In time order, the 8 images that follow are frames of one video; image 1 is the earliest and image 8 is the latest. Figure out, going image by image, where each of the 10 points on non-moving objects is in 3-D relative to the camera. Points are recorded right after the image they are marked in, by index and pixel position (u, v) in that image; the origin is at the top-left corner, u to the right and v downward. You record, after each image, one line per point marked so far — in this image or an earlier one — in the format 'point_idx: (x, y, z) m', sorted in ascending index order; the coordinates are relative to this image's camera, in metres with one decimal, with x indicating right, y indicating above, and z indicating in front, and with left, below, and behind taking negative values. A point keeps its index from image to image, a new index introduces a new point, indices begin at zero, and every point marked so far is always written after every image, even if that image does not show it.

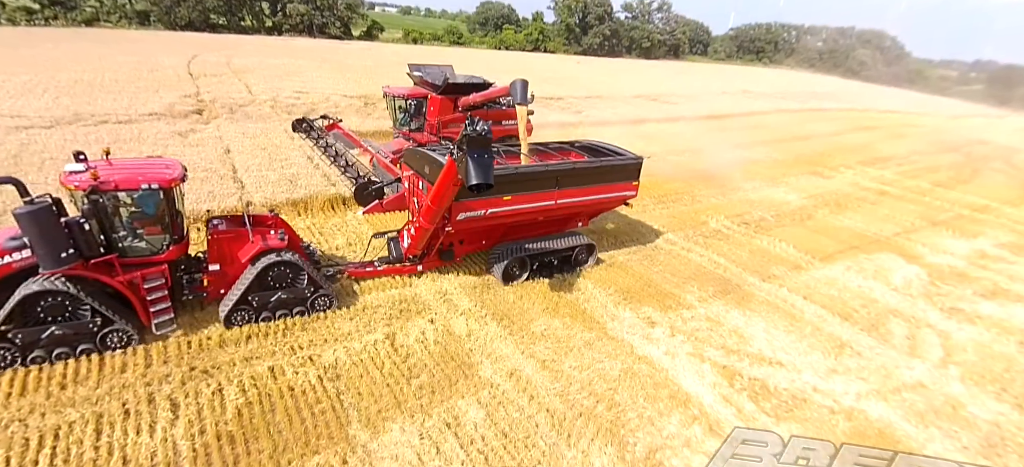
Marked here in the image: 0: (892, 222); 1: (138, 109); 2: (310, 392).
0: (+9.7, +0.3, +10.3) m
1: (-10.7, +3.6, +11.7) m
2: (-2.1, -1.7, +4.4) m
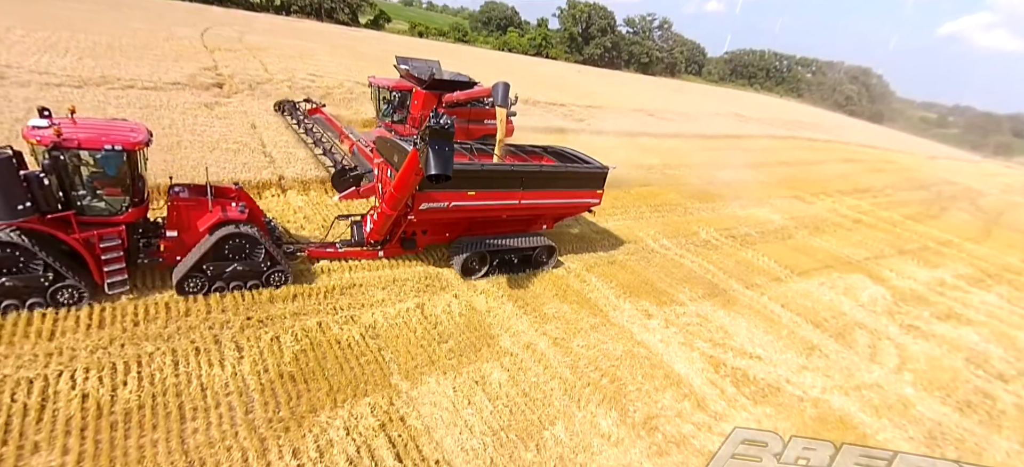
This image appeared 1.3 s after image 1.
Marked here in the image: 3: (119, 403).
0: (+9.8, -0.4, +11.3) m
1: (-10.3, +4.6, +11.9) m
2: (-1.9, -1.3, +4.9) m
3: (-3.6, -1.6, +3.8) m
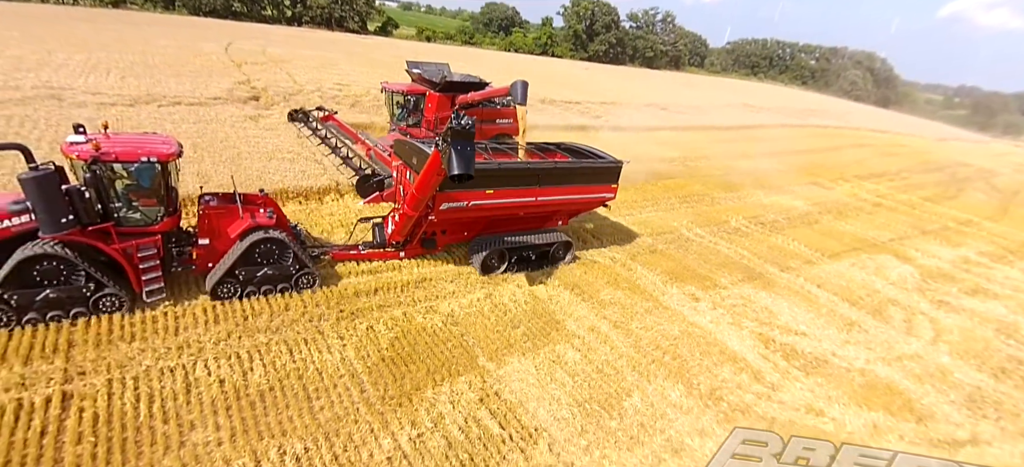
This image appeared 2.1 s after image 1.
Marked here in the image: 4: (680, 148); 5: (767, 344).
0: (+10.8, +0.1, +11.6) m
1: (-9.5, +4.3, +12.5) m
2: (-0.9, -1.3, +5.4) m
3: (-2.7, -1.6, +4.3) m
4: (+6.6, +3.4, +15.9) m
5: (+3.9, -1.7, +6.2) m
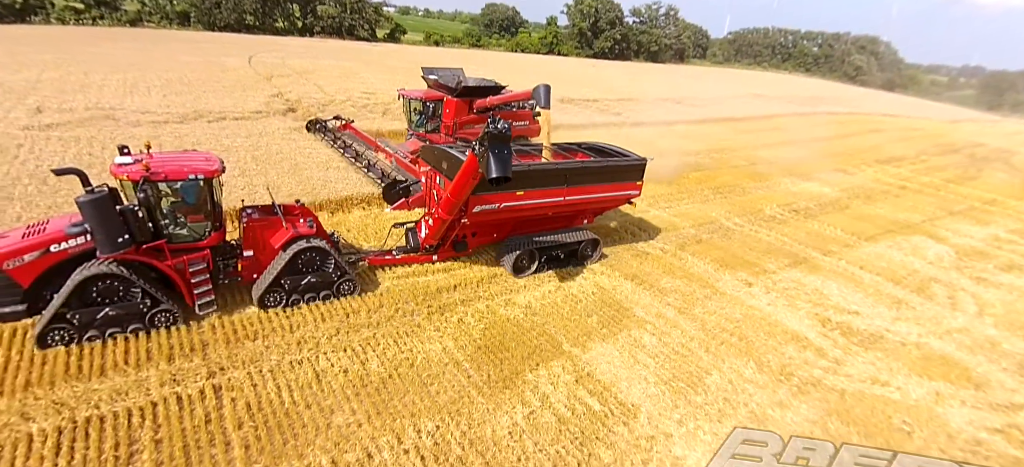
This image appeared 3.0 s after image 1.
0: (+11.8, +0.6, +11.9) m
1: (-8.5, +4.0, +12.9) m
2: (+0.2, -1.2, +5.8) m
3: (-1.6, -1.6, +4.7) m
4: (+7.6, +3.7, +16.2) m
5: (+5.1, -1.5, +6.6) m
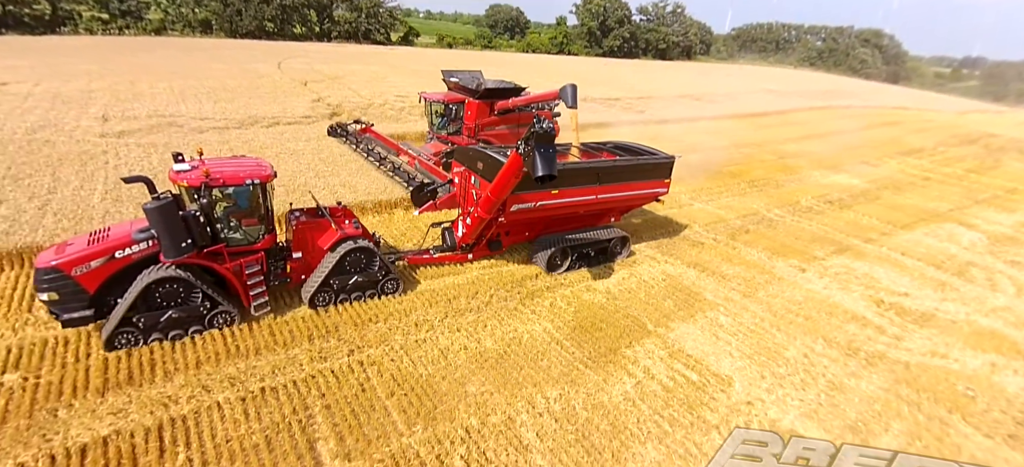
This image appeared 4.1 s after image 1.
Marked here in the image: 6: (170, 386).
0: (+13.1, +1.0, +12.3) m
1: (-7.3, +4.0, +13.5) m
2: (+1.5, -1.1, +6.3) m
3: (-0.3, -1.5, +5.2) m
4: (+8.8, +4.0, +16.6) m
5: (+6.4, -1.2, +7.0) m
6: (-3.6, -1.6, +4.3) m
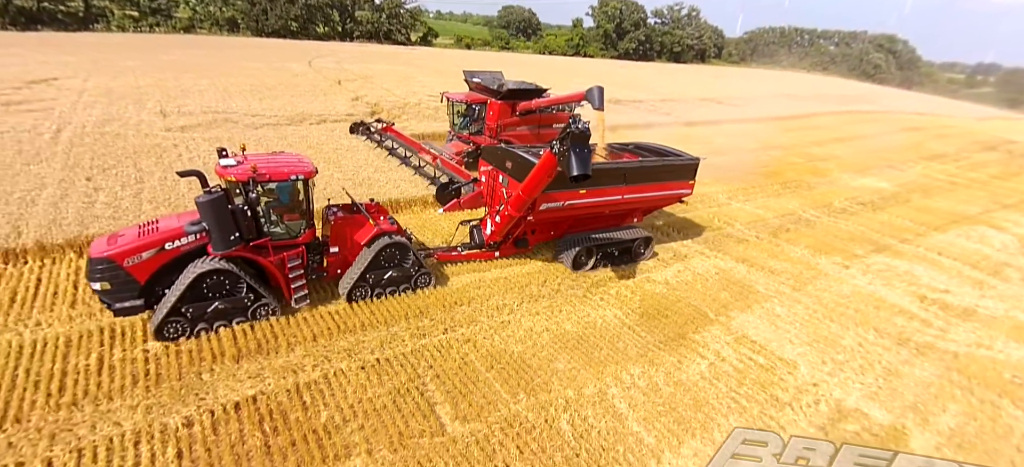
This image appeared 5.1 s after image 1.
0: (+14.3, +0.9, +12.6) m
1: (-6.1, +4.2, +13.9) m
2: (+2.6, -1.0, +6.7) m
3: (+0.8, -1.4, +5.6) m
4: (+10.1, +4.0, +17.0) m
5: (+7.5, -1.2, +7.4) m
6: (-2.6, -1.4, +4.8) m
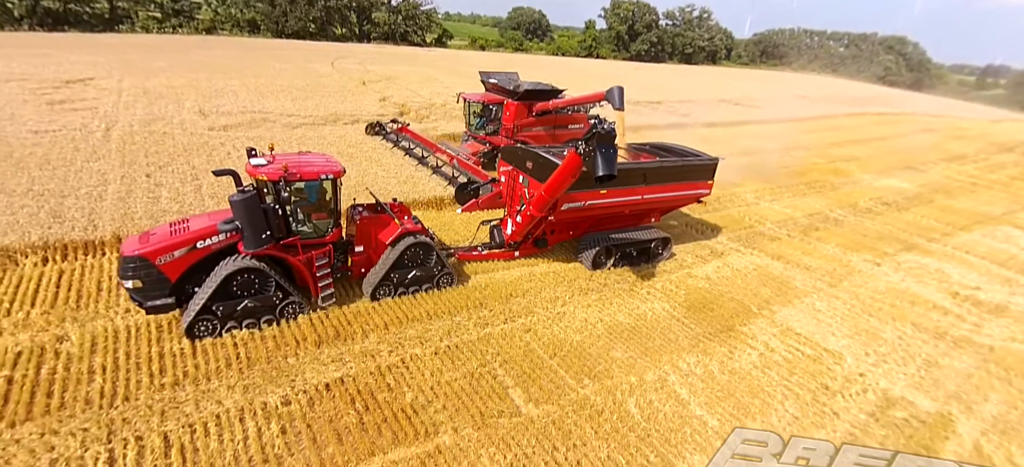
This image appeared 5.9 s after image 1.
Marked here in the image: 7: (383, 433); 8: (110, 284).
0: (+15.2, +0.9, +12.7) m
1: (-5.1, +4.3, +14.3) m
2: (+3.4, -1.0, +6.9) m
3: (+1.6, -1.3, +5.9) m
4: (+11.0, +4.0, +17.1) m
5: (+8.3, -1.2, +7.6) m
6: (-1.8, -1.4, +5.1) m
7: (-1.2, -1.9, +3.9) m
8: (-5.5, -0.7, +5.6) m
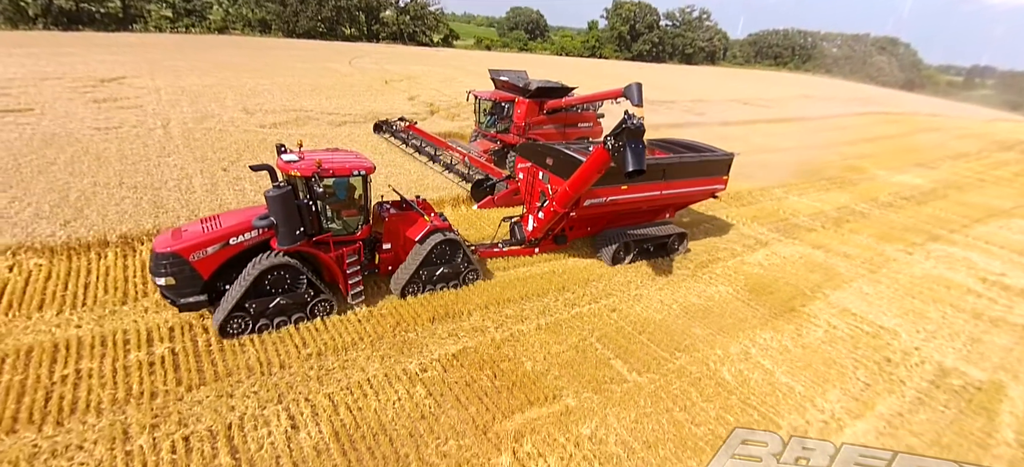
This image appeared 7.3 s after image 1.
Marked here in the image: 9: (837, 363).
0: (+16.4, +1.1, +13.4) m
1: (-4.0, +4.5, +14.7) m
2: (+4.6, -0.8, +7.4) m
3: (+2.9, -1.1, +6.4) m
4: (+12.1, +4.2, +17.8) m
5: (+9.5, -1.0, +8.2) m
6: (-0.5, -1.2, +5.5) m
7: (+0.1, -1.7, +4.4) m
8: (-4.3, -0.5, +6.0) m
9: (+4.3, -1.7, +5.4) m
